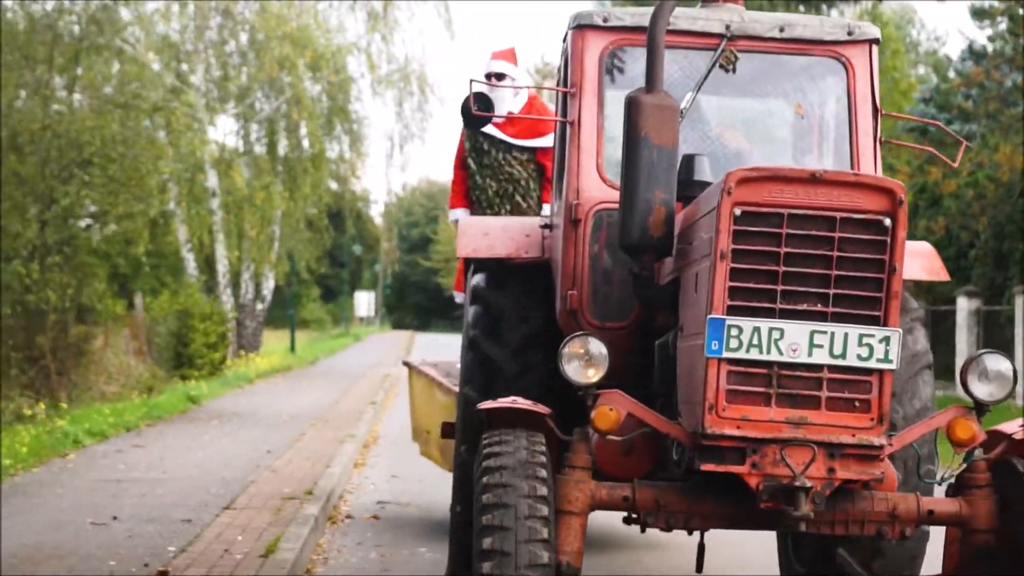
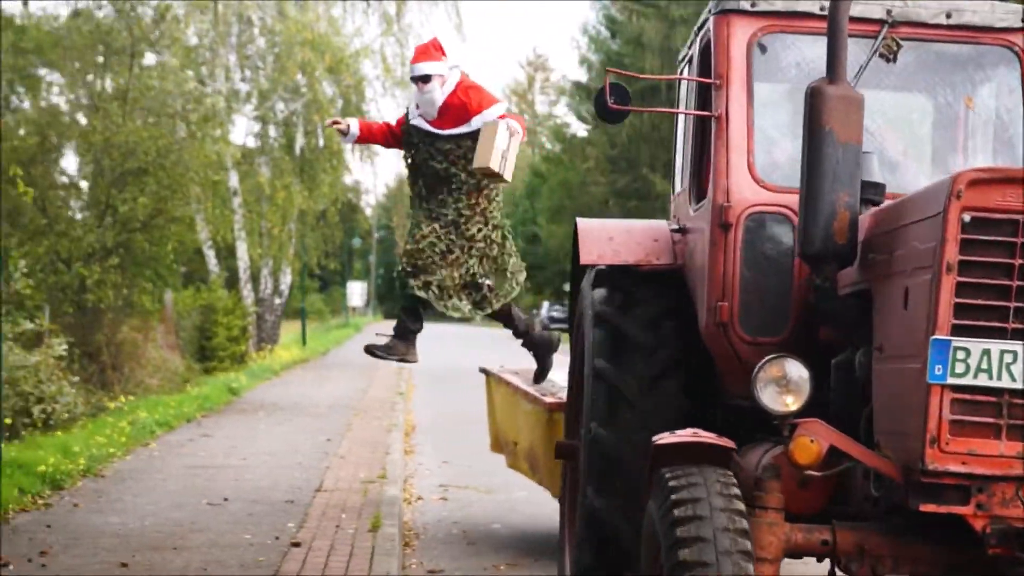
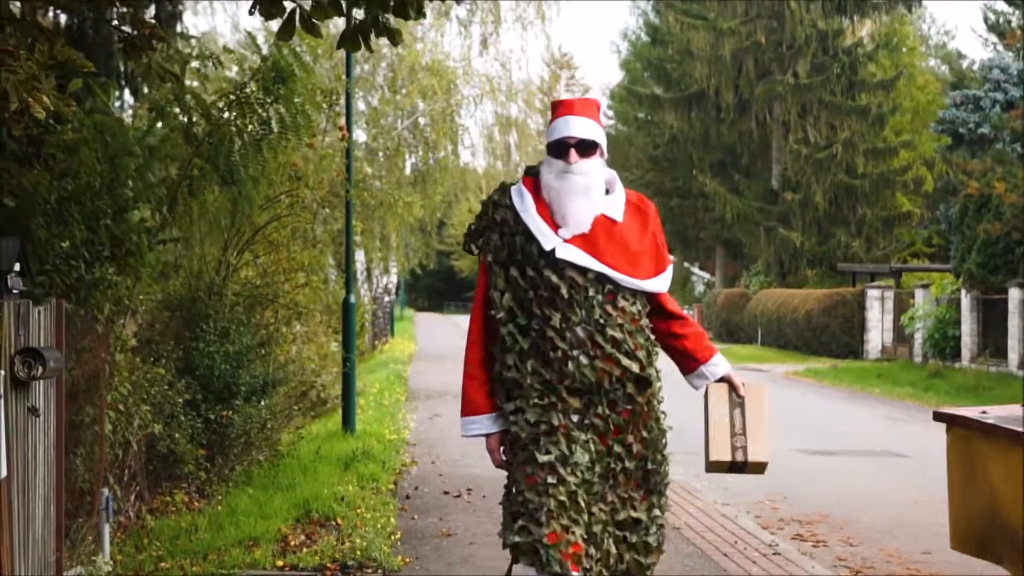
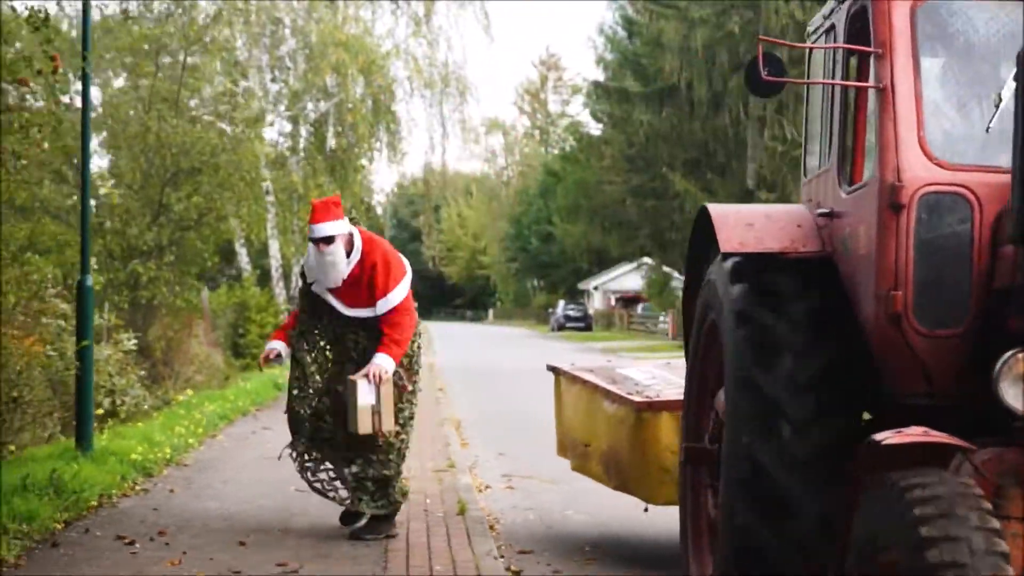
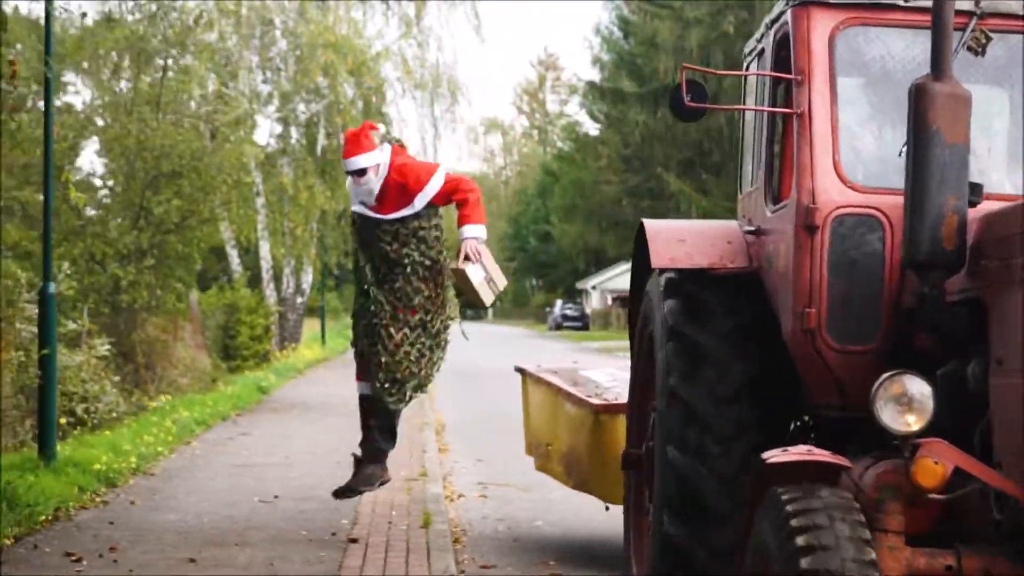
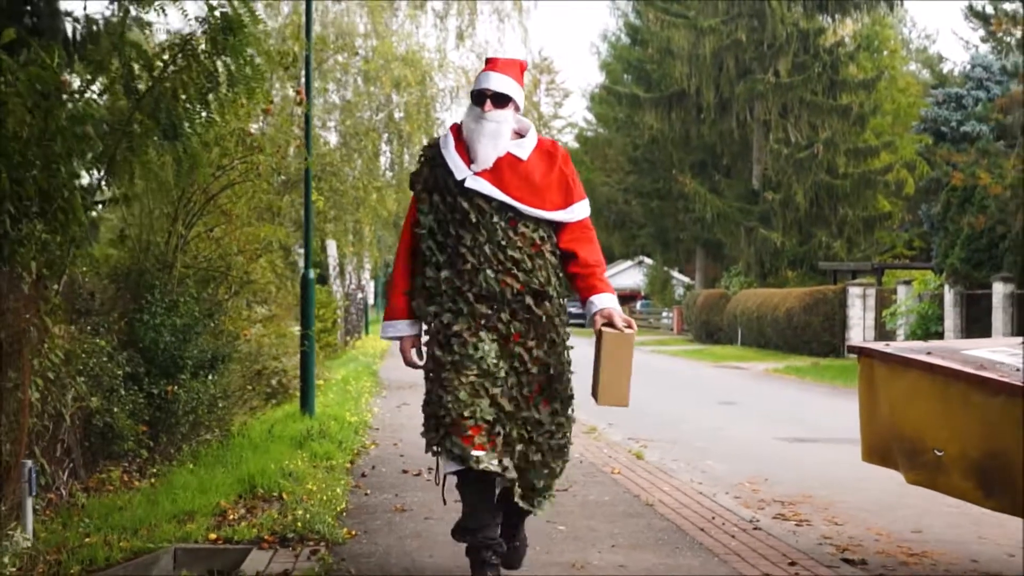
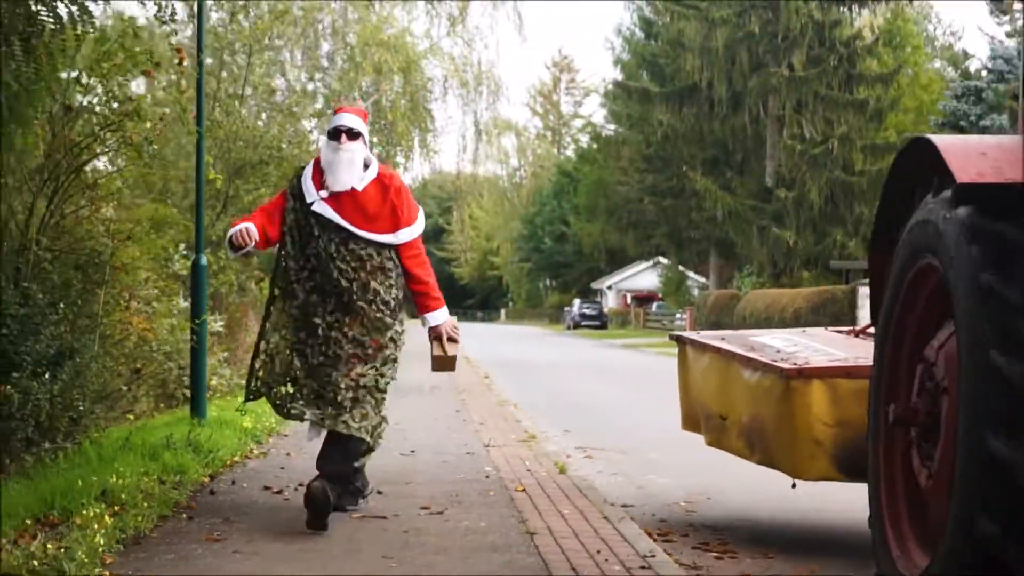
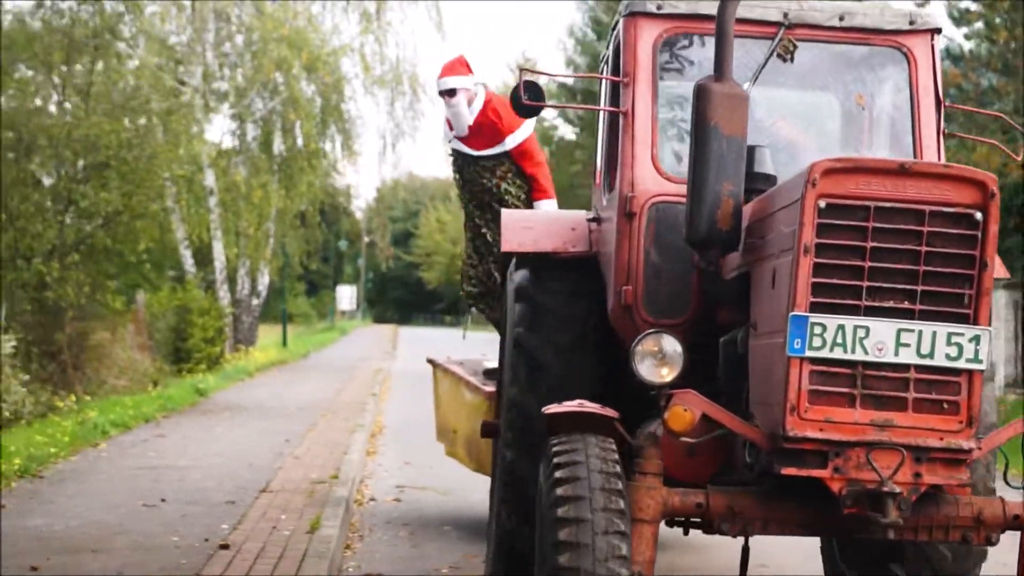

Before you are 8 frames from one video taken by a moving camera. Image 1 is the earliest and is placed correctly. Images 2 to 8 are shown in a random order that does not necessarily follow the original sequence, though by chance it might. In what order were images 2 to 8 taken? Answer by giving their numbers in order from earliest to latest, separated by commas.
8, 2, 5, 4, 7, 6, 3
